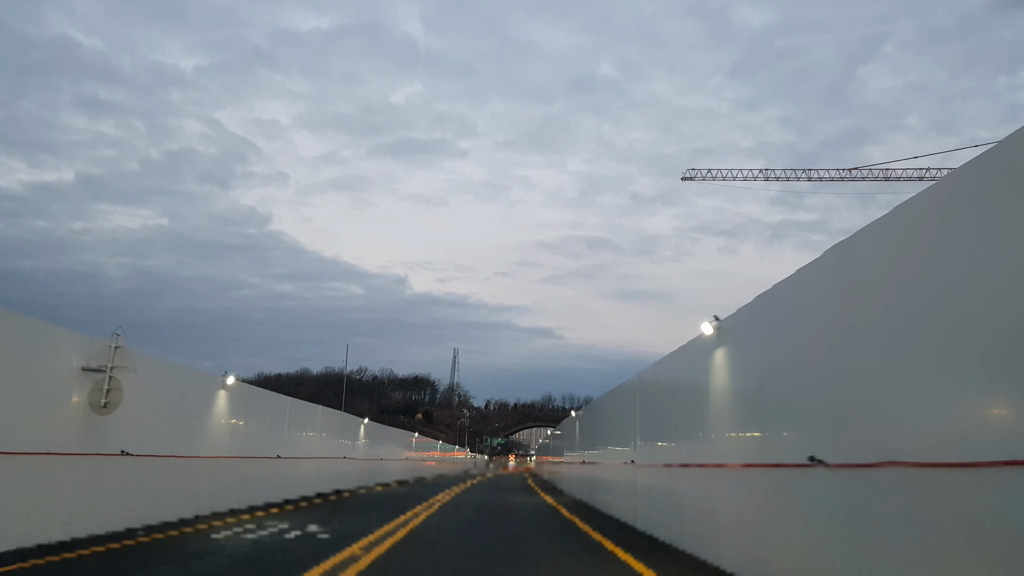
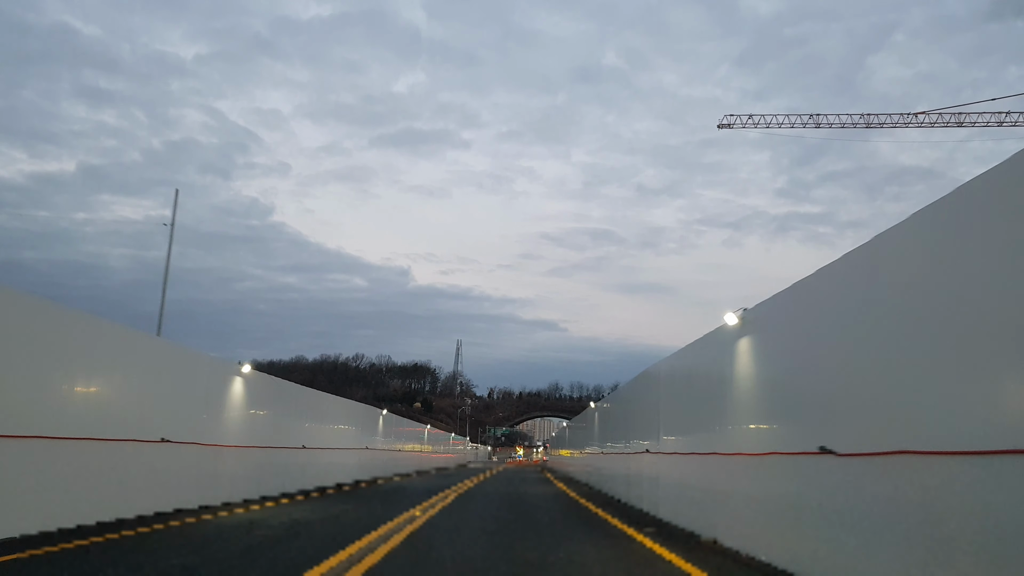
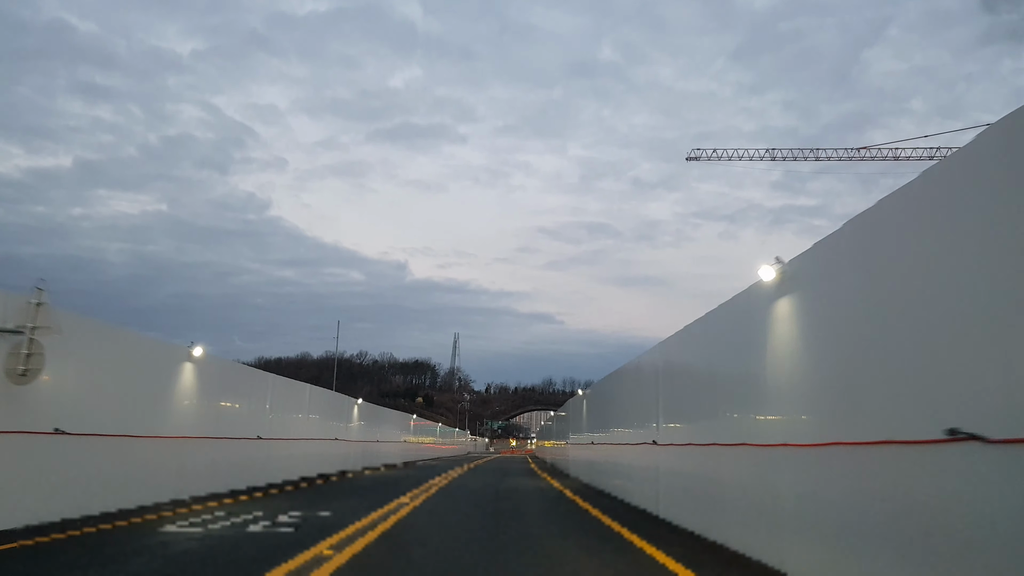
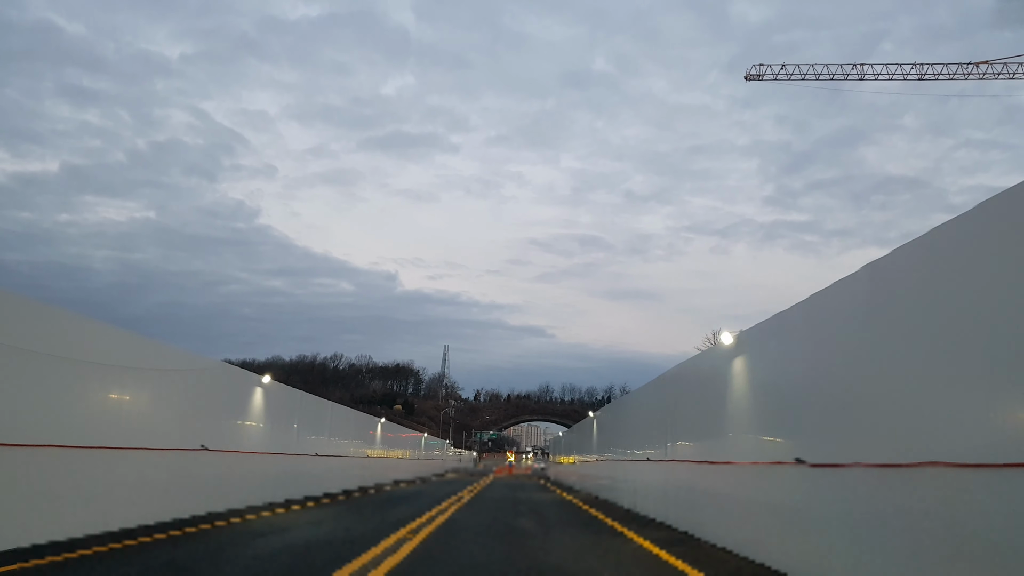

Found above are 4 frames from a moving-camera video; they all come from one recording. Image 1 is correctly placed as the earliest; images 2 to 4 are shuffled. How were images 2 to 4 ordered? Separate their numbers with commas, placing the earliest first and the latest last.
3, 2, 4
